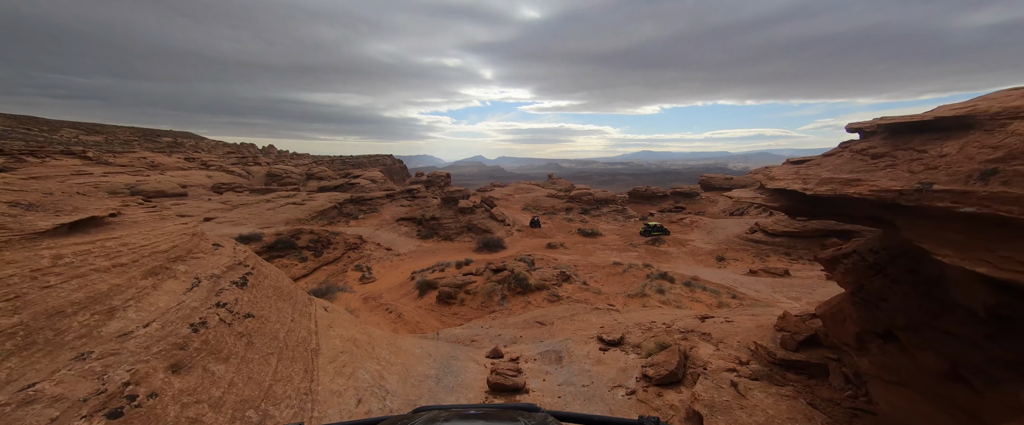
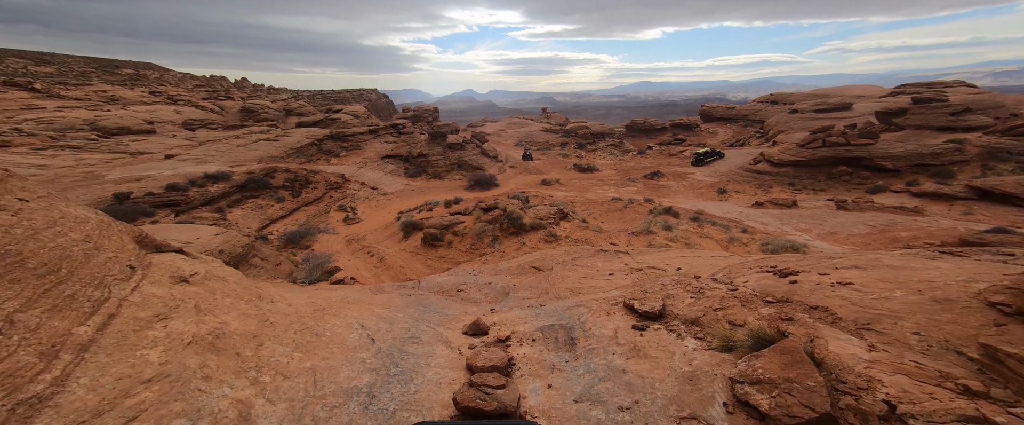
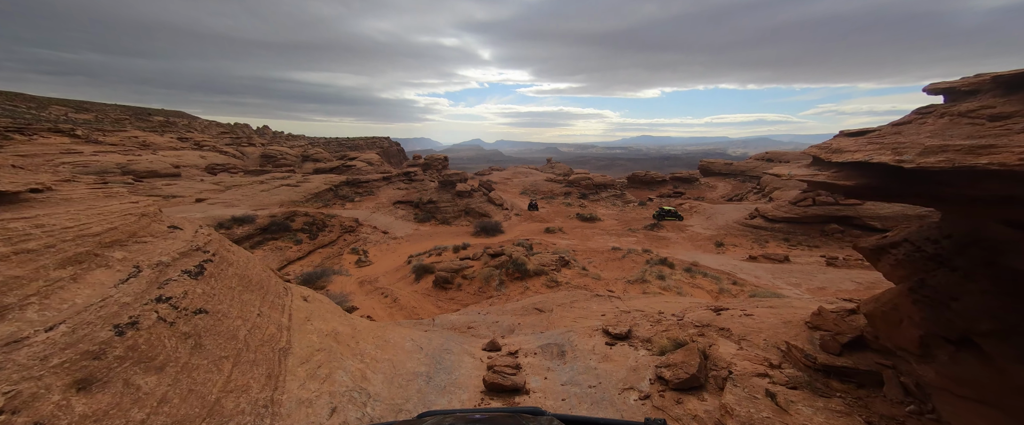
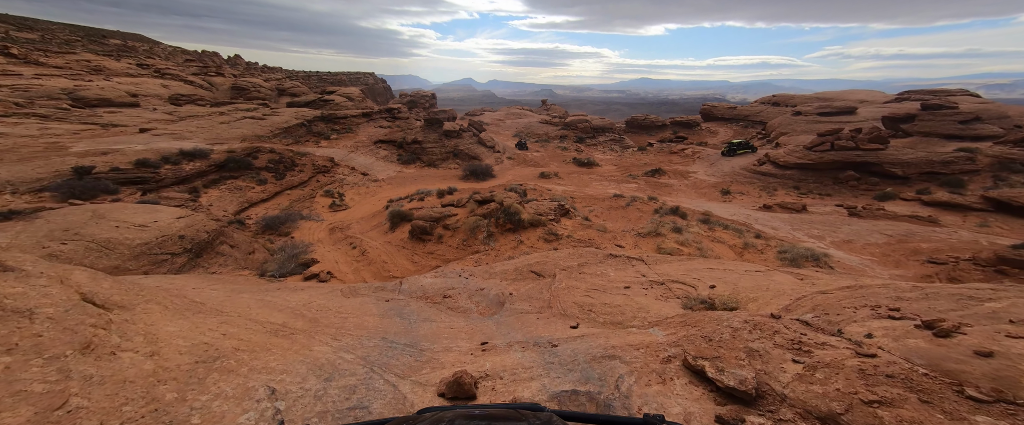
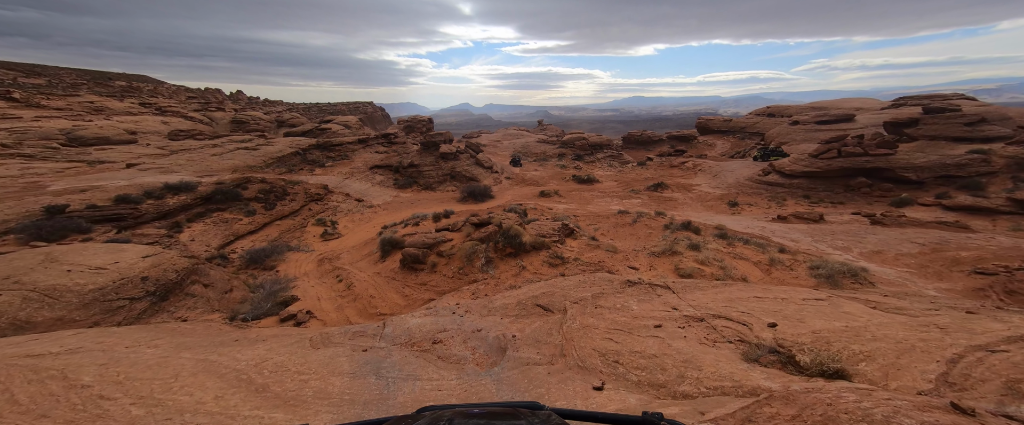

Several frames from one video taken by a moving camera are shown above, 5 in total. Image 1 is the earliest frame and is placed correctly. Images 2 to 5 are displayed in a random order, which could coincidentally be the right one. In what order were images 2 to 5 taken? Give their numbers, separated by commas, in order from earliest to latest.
3, 2, 4, 5
